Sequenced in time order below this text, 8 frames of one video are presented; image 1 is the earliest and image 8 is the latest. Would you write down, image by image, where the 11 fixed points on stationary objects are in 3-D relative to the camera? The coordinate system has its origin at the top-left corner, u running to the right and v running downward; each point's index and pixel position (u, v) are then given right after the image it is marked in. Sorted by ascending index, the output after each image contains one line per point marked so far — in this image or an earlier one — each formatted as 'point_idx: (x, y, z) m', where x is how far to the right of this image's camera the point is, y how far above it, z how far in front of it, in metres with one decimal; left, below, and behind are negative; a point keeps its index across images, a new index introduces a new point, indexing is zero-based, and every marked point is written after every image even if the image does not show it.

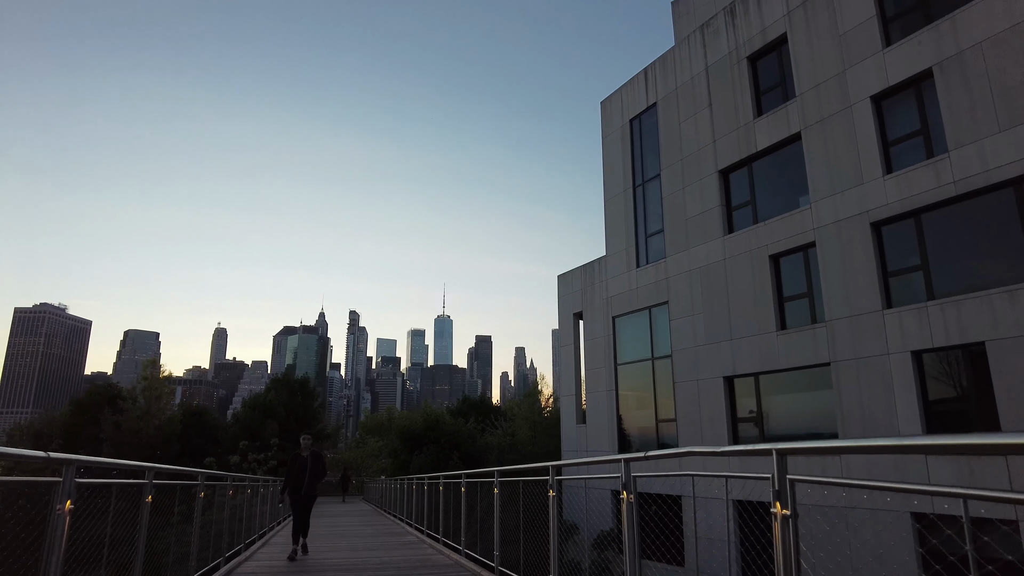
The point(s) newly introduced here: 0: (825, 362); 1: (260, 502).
0: (+5.0, -1.2, +10.7) m
1: (-3.7, -3.2, +9.6) m
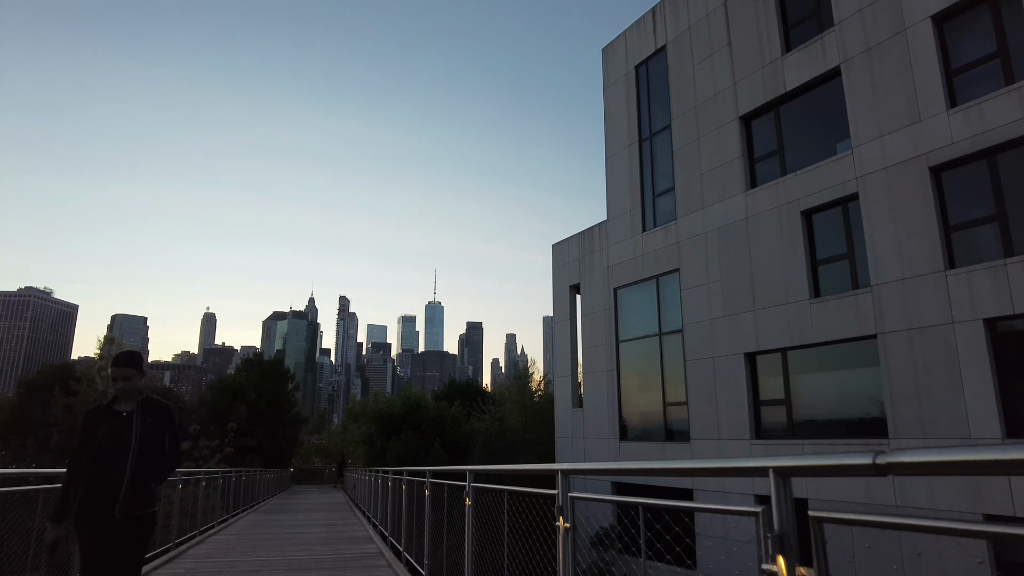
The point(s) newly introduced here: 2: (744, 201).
0: (+4.8, -0.6, +9.0) m
1: (-3.9, -2.6, +7.9) m
2: (+3.9, +1.4, +11.1) m
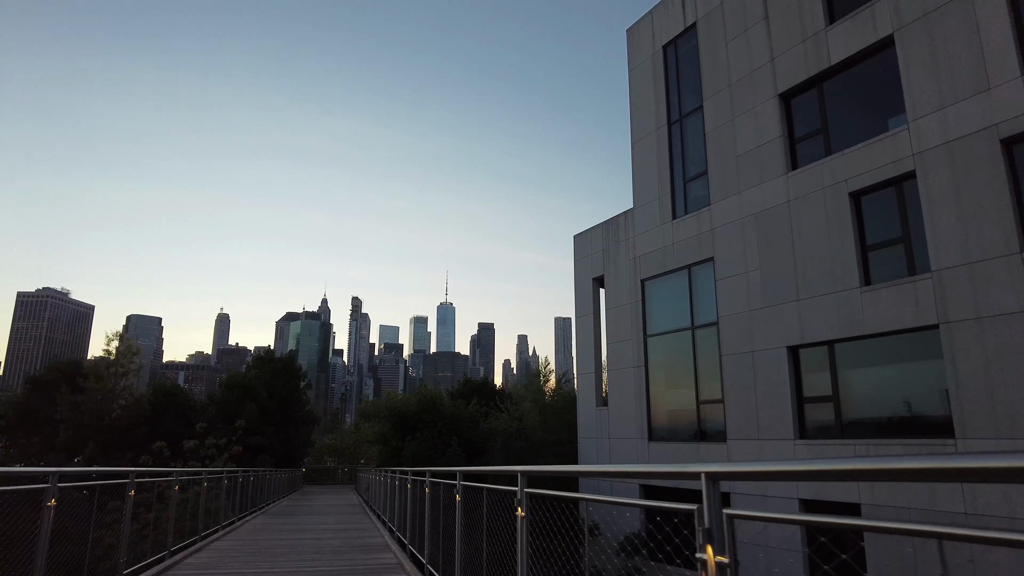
0: (+5.2, -0.5, +8.2) m
1: (-3.6, -2.4, +7.3) m
2: (+4.2, +1.6, +10.4) m
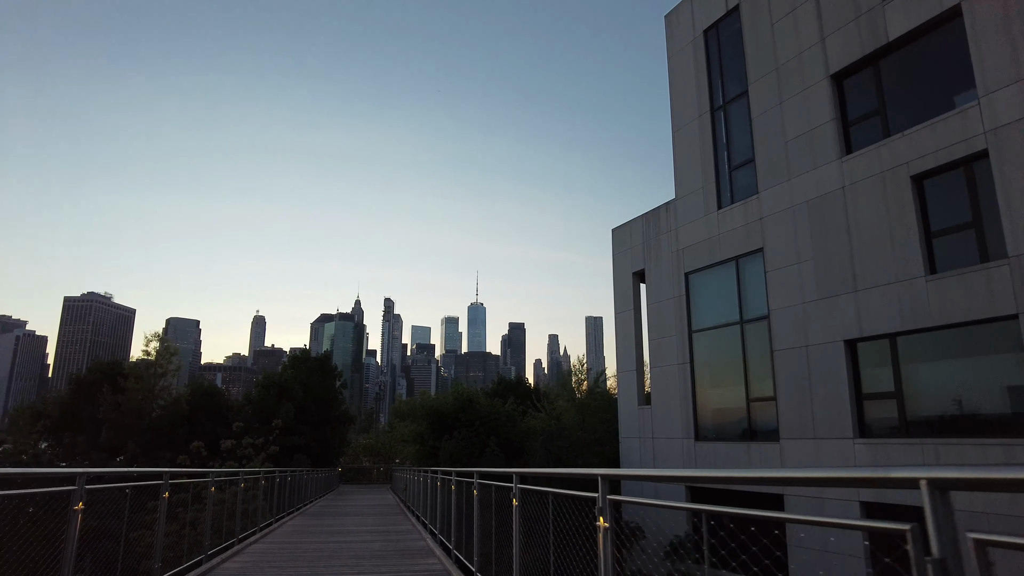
0: (+5.7, -0.3, +7.6) m
1: (-3.1, -2.3, +7.1) m
2: (+4.8, +1.7, +9.8) m
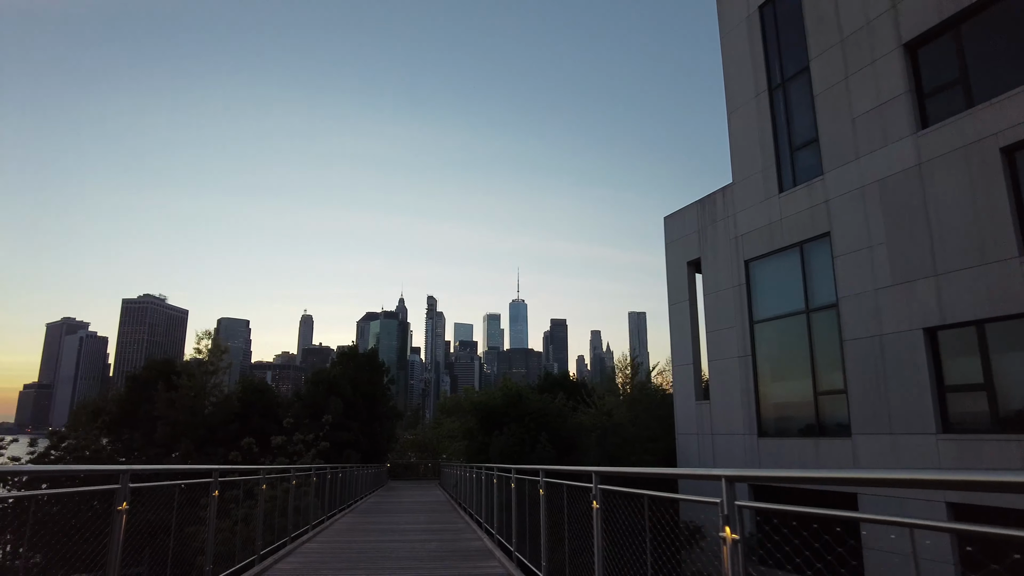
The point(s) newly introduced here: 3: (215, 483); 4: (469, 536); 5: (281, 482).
0: (+6.3, -0.1, +6.9) m
1: (-2.5, -2.3, +6.9) m
2: (+5.5, +2.0, +9.1) m
3: (-2.4, -1.6, +5.3) m
4: (-0.5, -3.2, +8.5) m
5: (-2.5, -2.1, +7.2) m
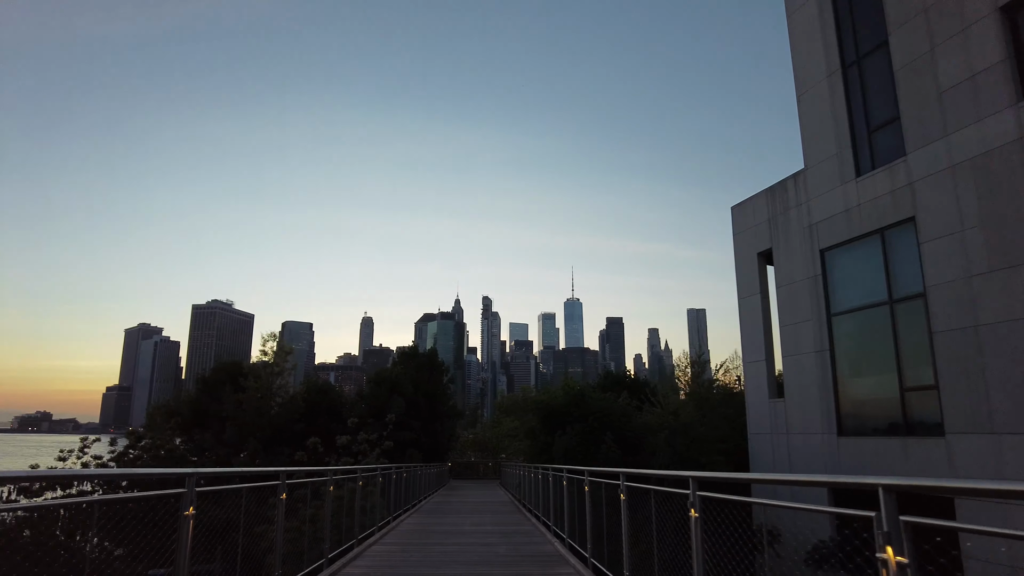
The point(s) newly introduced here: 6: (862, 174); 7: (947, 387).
0: (+6.9, +0.1, +6.1) m
1: (-1.8, -2.2, +6.8) m
2: (+6.3, +2.1, +8.4) m
3: (-1.8, -1.5, +5.2) m
4: (+0.3, -3.1, +8.3) m
5: (-1.8, -2.1, +7.1) m
6: (+5.6, +1.9, +10.7) m
7: (+5.8, -1.3, +9.0) m
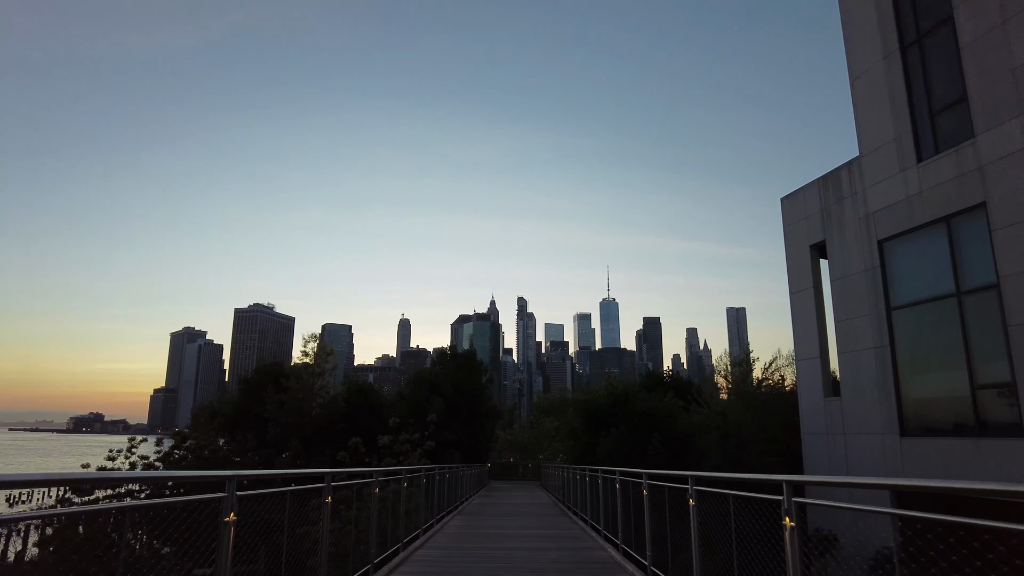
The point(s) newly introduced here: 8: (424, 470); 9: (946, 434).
0: (+7.3, +0.2, +5.5) m
1: (-1.3, -2.2, +6.6) m
2: (+6.8, +2.3, +7.8) m
3: (-1.4, -1.5, +5.1) m
4: (+0.9, -3.1, +8.0) m
5: (-1.2, -2.0, +6.9) m
6: (+6.3, +2.0, +10.2) m
7: (+6.4, -1.2, +8.4) m
8: (-1.2, -2.5, +9.1) m
9: (+6.2, -2.1, +9.5) m
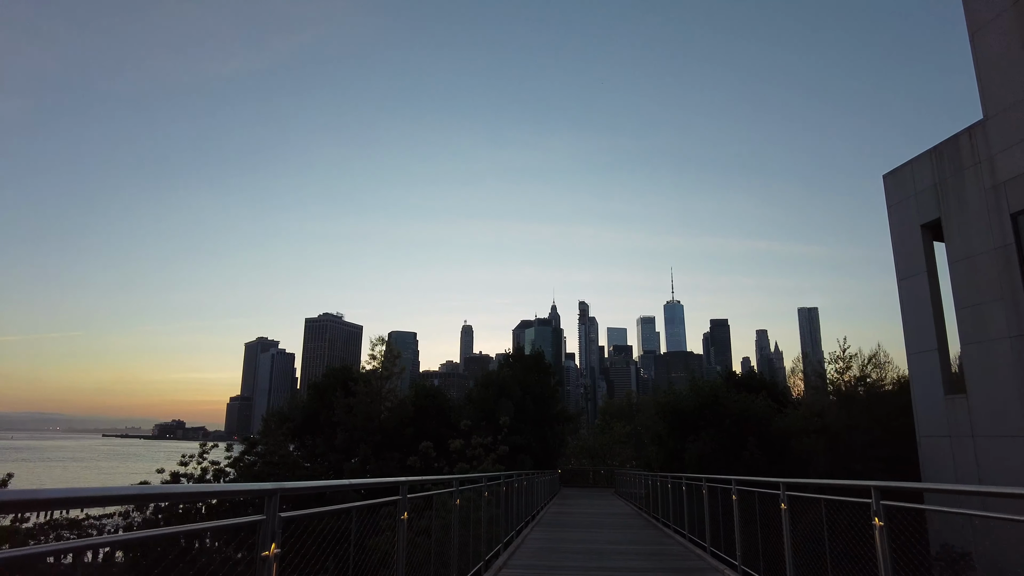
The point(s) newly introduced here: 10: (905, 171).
0: (+7.9, +0.6, +4.0) m
1: (-0.4, -2.1, +5.9) m
2: (+7.6, +2.6, +6.4) m
3: (-0.7, -1.4, +4.3) m
4: (+1.9, -2.9, +7.0) m
5: (-0.4, -1.9, +6.2) m
6: (+7.3, +2.3, +8.8) m
7: (+7.3, -0.9, +6.9) m
8: (-0.2, -2.3, +8.3) m
9: (+7.3, -1.8, +8.1) m
10: (+6.8, +2.0, +11.8) m
